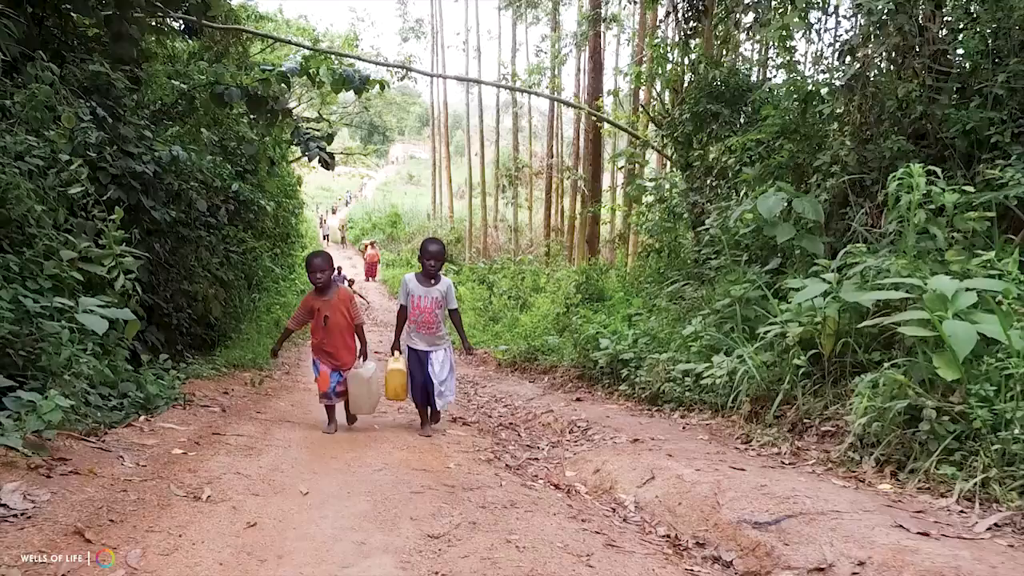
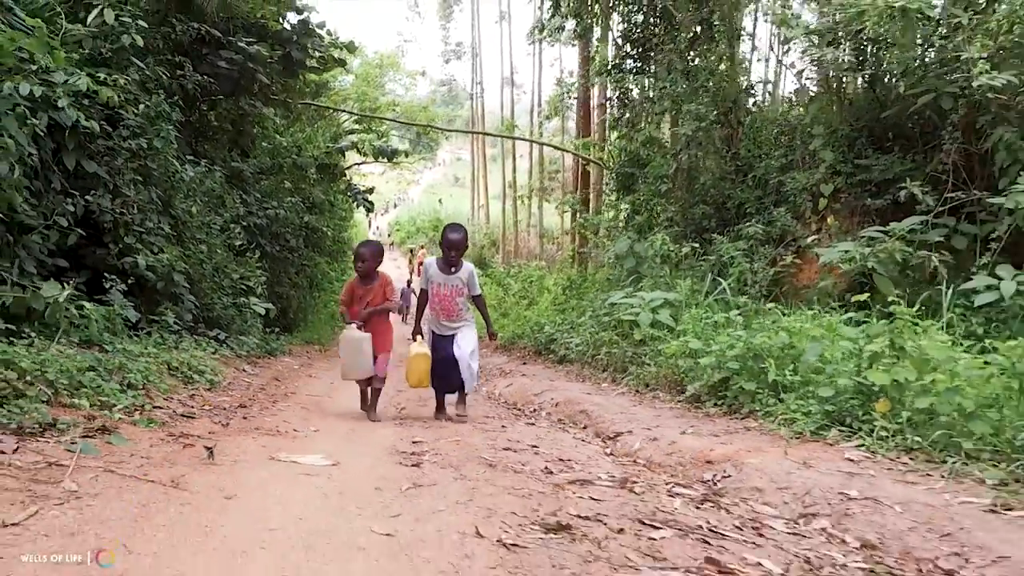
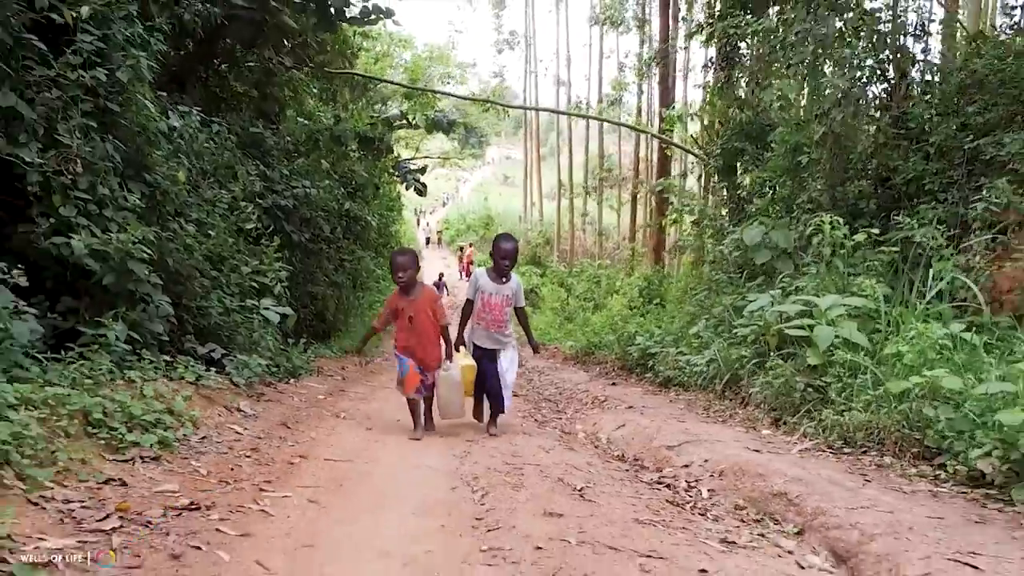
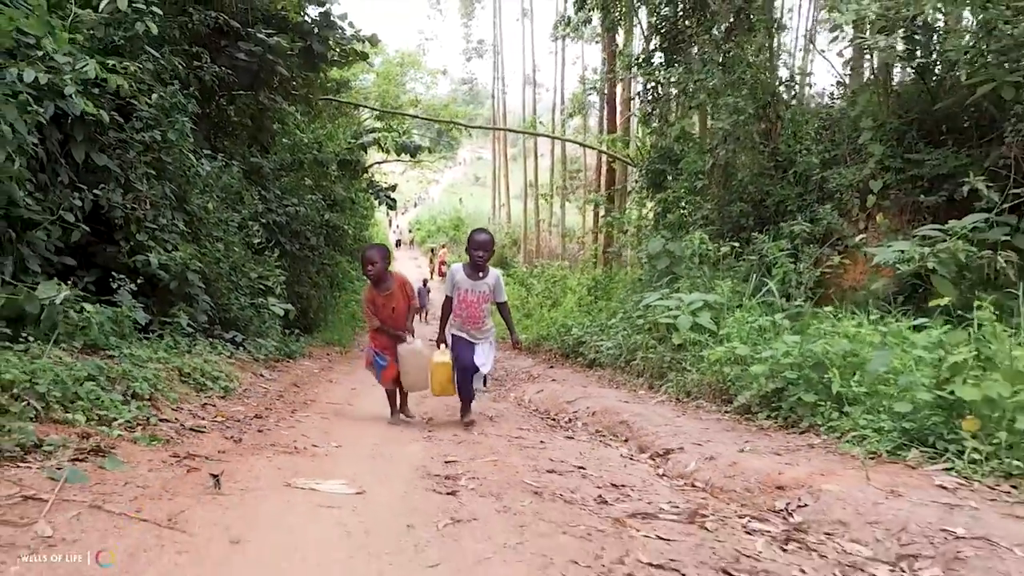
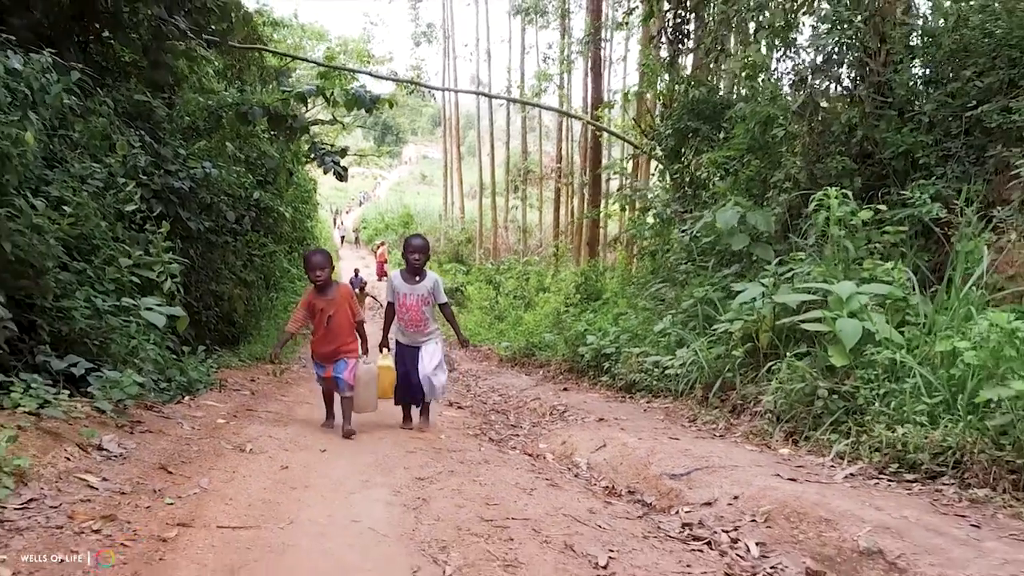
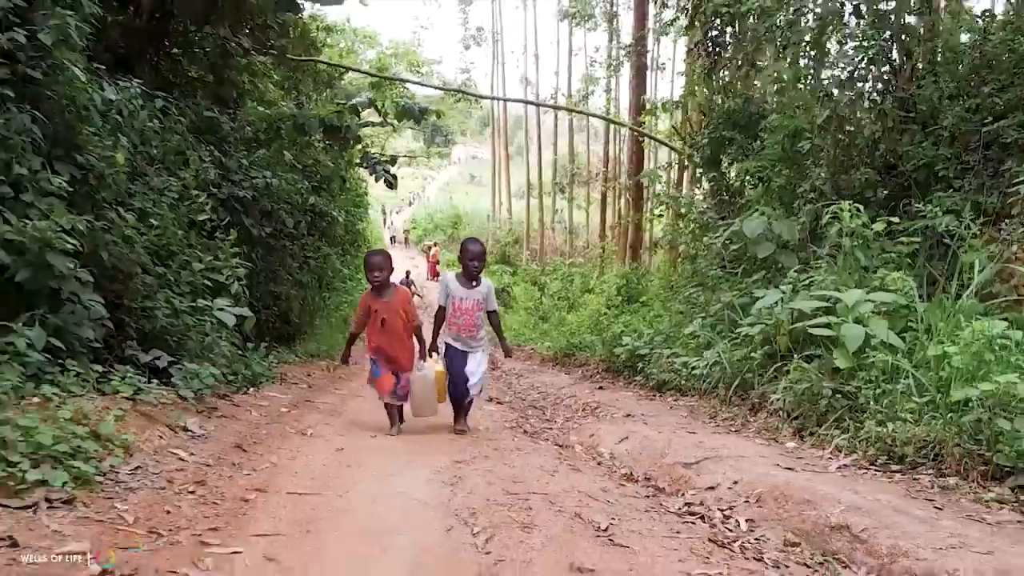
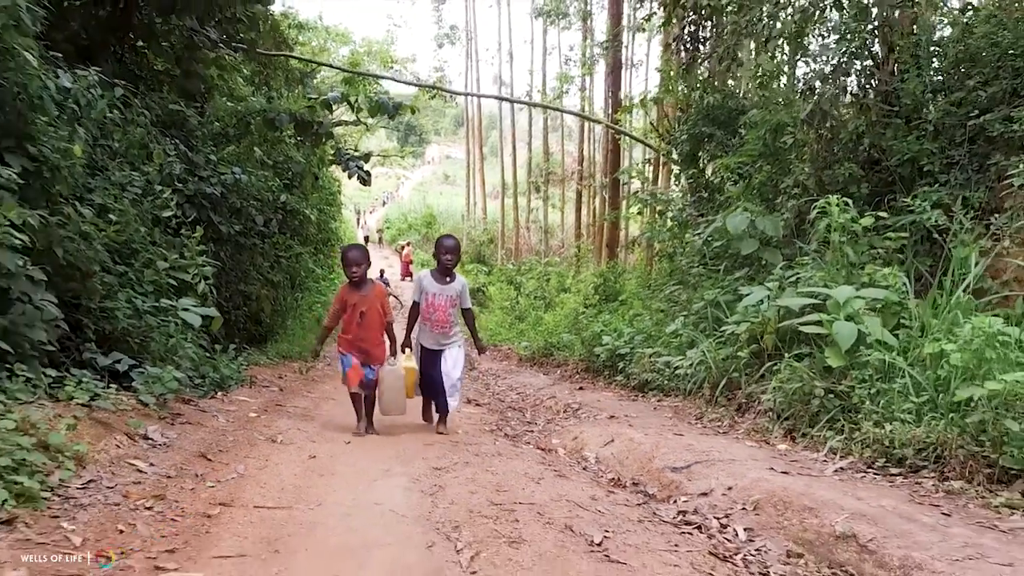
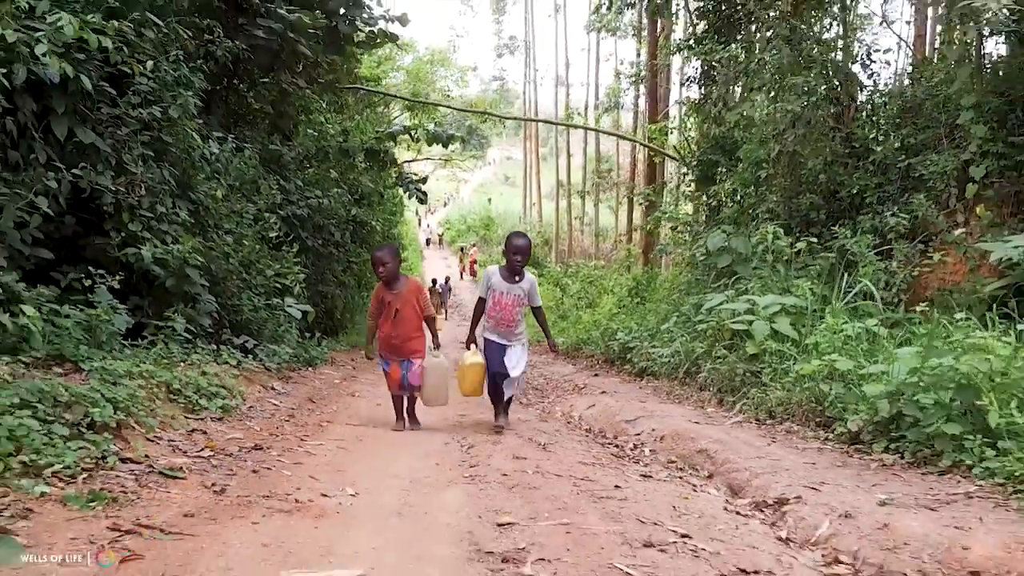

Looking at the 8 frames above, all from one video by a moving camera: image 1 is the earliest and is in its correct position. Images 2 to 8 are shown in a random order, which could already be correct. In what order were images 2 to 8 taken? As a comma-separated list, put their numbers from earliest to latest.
5, 7, 6, 3, 8, 4, 2
